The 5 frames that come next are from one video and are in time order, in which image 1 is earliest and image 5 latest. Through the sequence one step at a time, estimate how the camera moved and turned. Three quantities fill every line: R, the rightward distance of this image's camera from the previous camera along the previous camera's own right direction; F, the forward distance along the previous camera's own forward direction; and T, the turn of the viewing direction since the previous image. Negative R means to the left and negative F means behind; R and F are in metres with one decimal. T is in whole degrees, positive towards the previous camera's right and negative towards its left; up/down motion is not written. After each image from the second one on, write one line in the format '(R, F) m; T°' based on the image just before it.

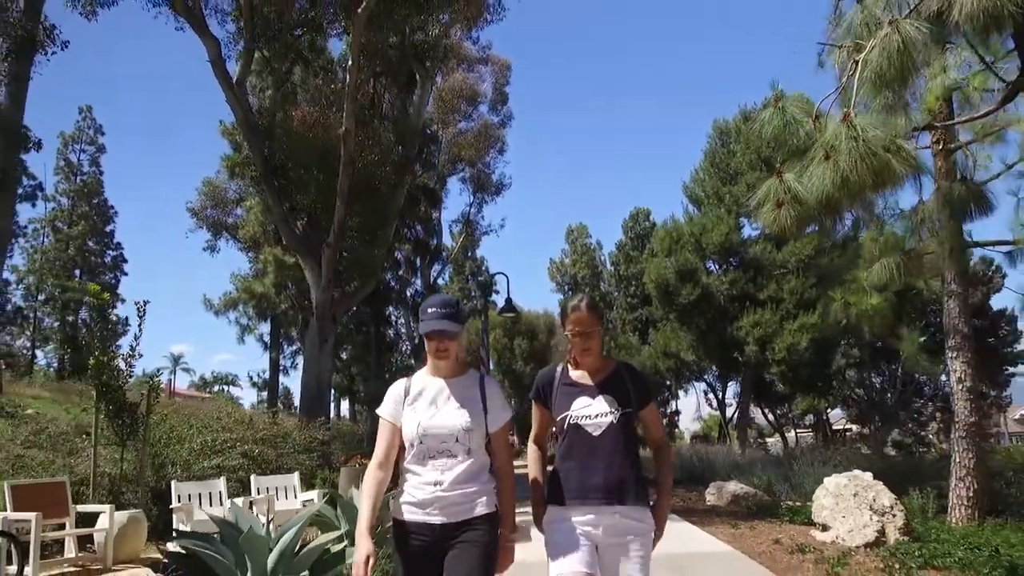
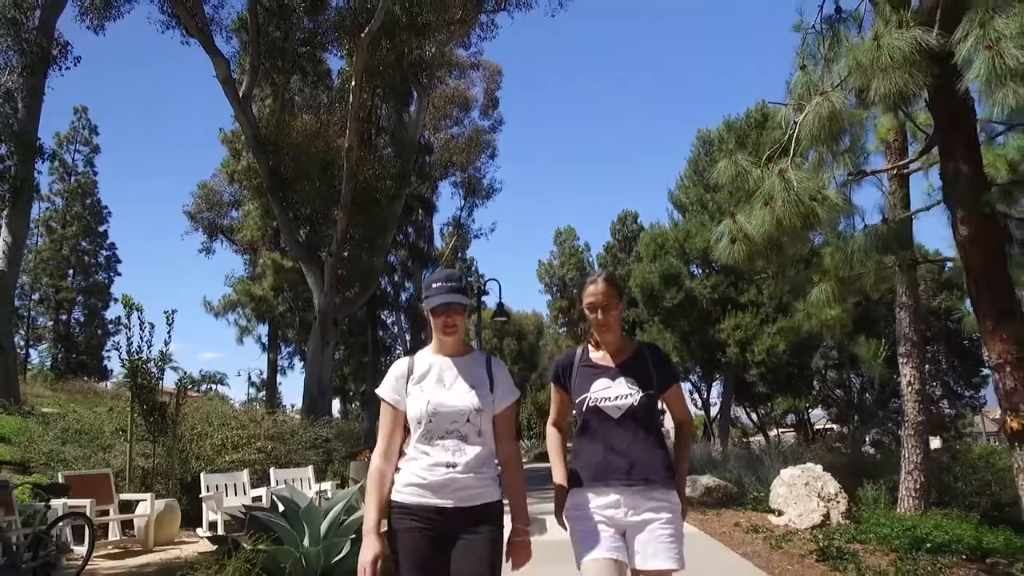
(-0.1, -1.1) m; +1°
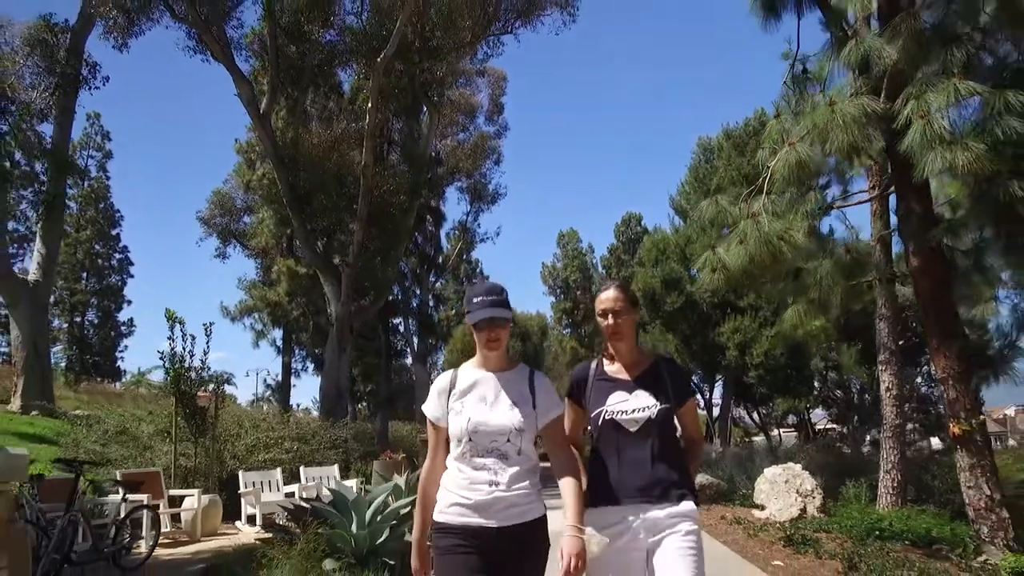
(-0.1, -1.0) m; 0°
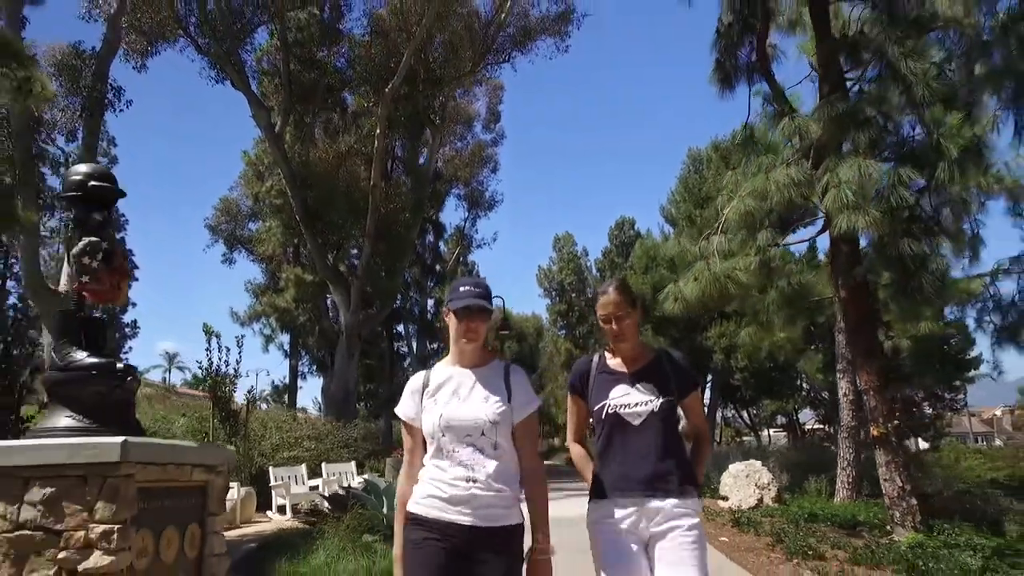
(0.0, -1.6) m; 0°
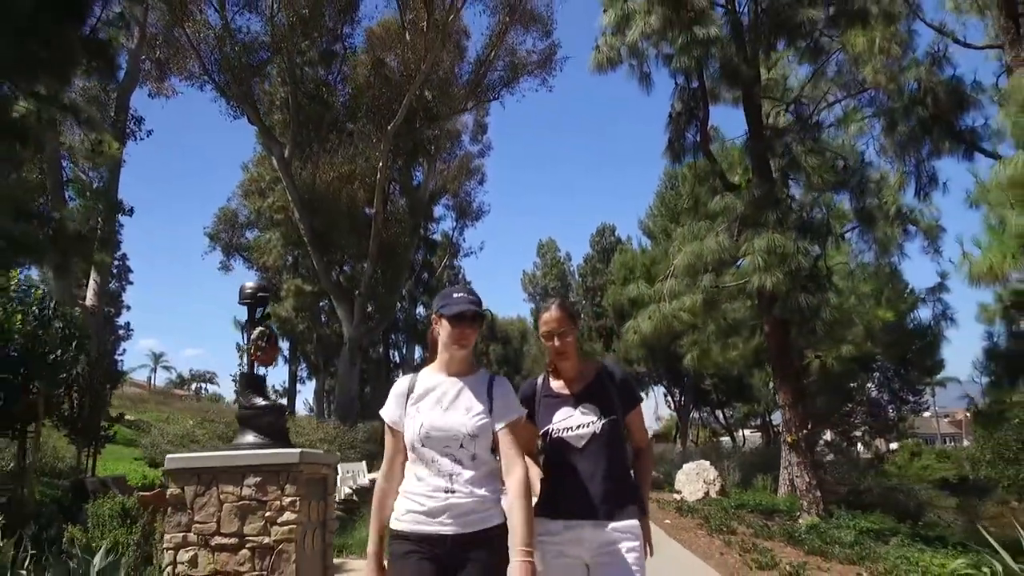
(-0.1, -2.3) m; +1°
